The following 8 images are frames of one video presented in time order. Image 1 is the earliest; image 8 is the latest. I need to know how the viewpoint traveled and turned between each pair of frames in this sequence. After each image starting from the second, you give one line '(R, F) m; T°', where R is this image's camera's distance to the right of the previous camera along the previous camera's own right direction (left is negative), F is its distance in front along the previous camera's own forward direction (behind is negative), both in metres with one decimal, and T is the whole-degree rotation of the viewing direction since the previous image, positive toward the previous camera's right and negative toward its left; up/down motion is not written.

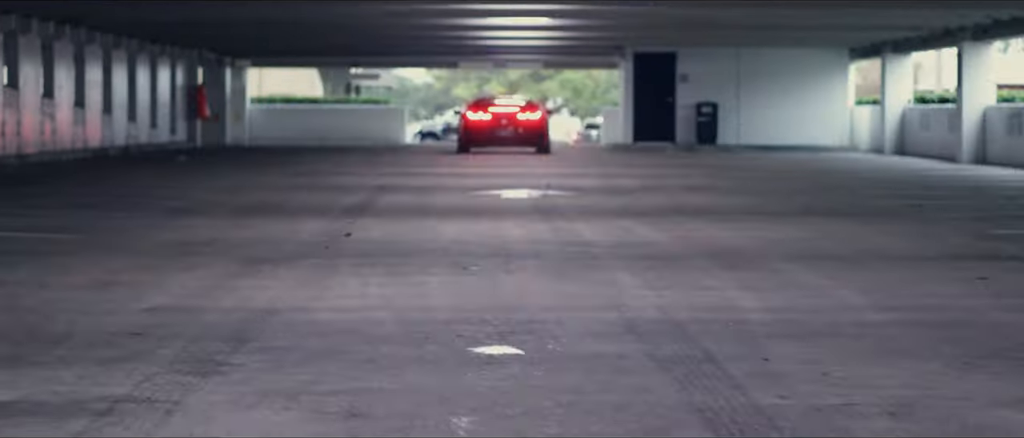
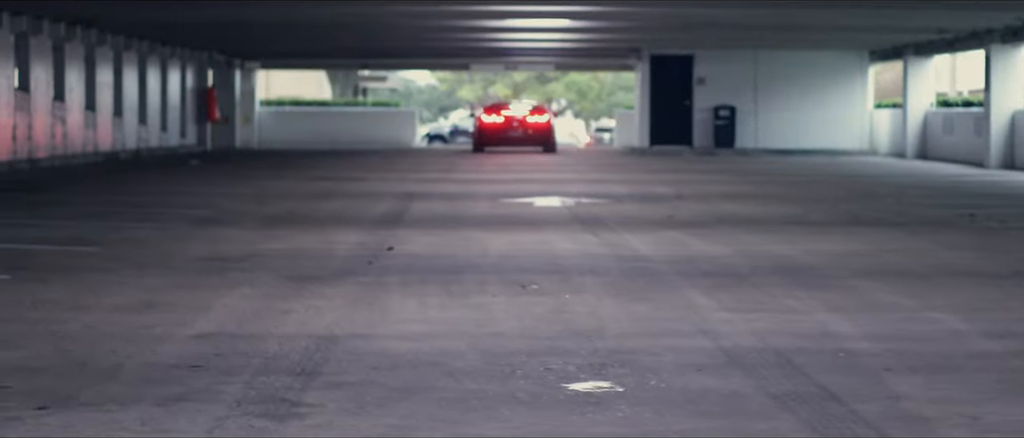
(-0.3, +0.7) m; 0°
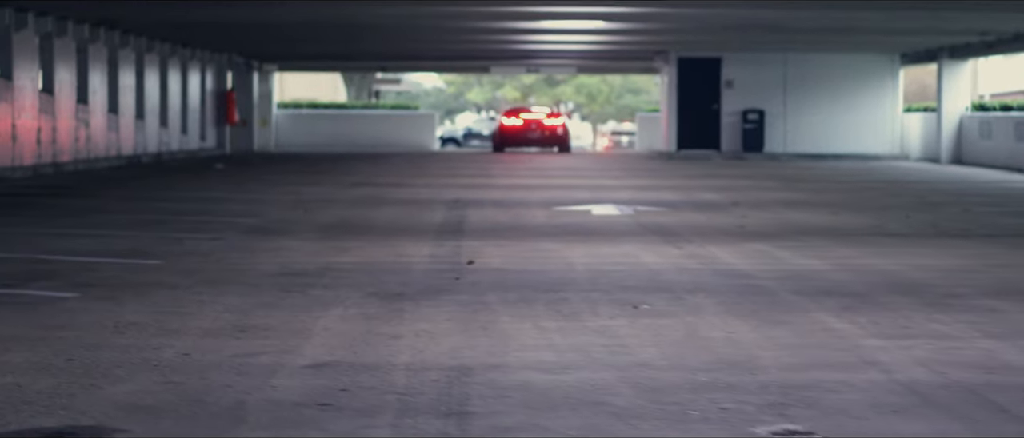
(-0.5, +0.8) m; 0°
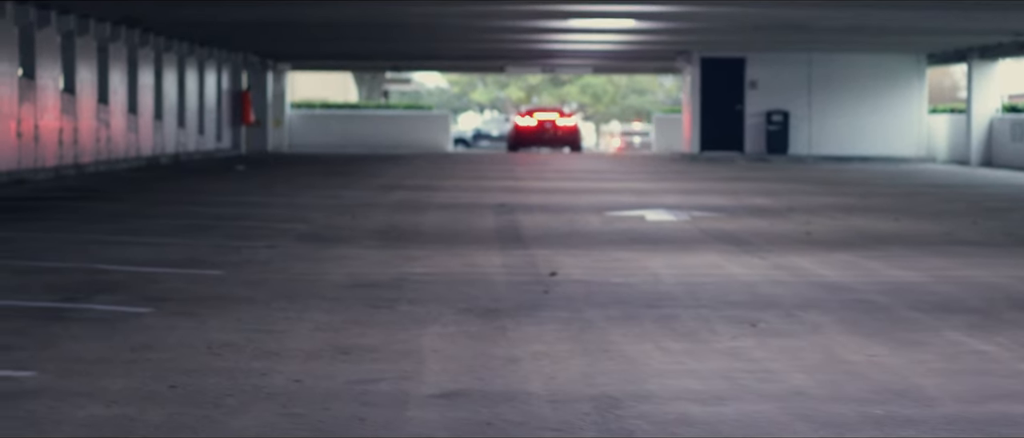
(-0.5, +0.7) m; 0°
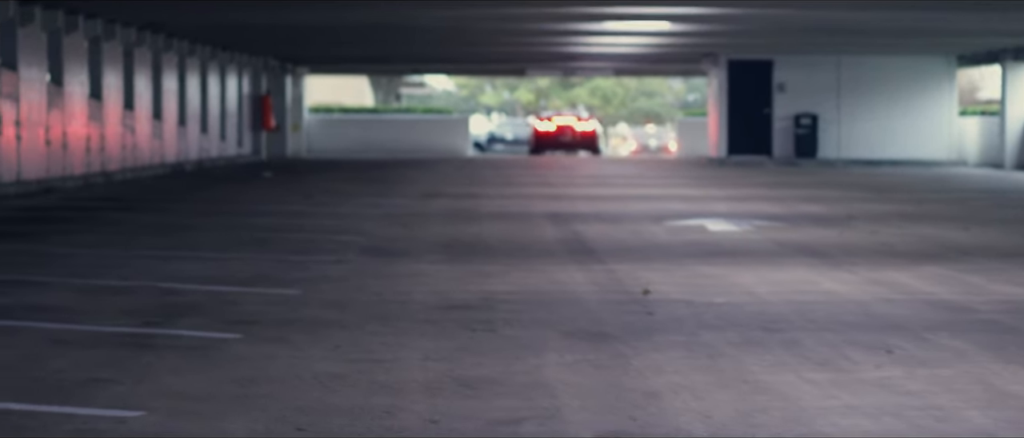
(-0.4, +0.6) m; 0°
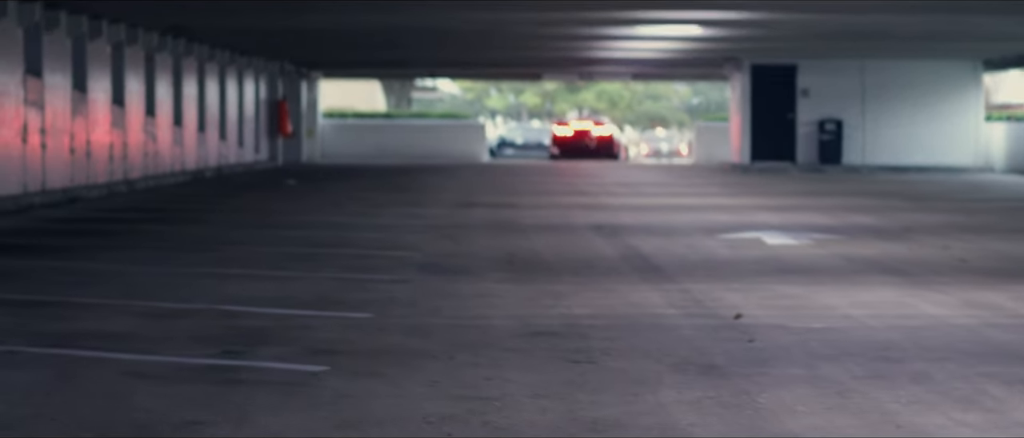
(-0.4, +0.6) m; 0°
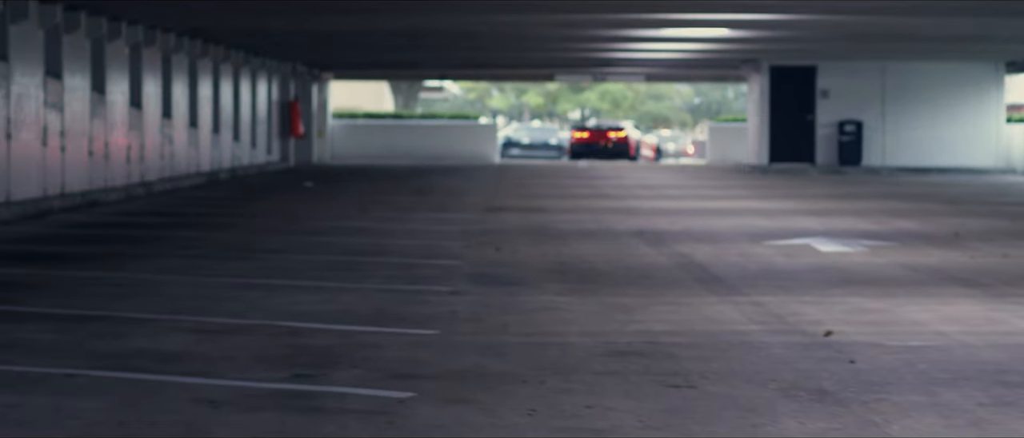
(-0.4, +0.6) m; 0°
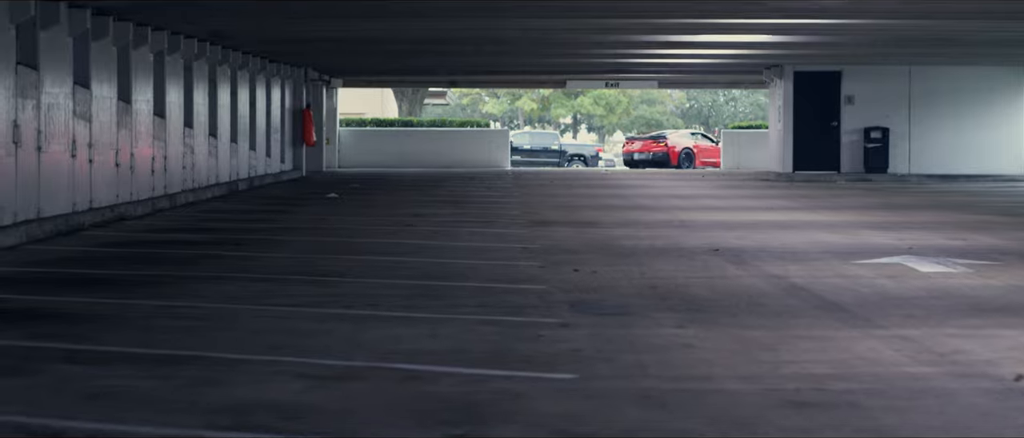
(-0.7, +1.1) m; 0°
